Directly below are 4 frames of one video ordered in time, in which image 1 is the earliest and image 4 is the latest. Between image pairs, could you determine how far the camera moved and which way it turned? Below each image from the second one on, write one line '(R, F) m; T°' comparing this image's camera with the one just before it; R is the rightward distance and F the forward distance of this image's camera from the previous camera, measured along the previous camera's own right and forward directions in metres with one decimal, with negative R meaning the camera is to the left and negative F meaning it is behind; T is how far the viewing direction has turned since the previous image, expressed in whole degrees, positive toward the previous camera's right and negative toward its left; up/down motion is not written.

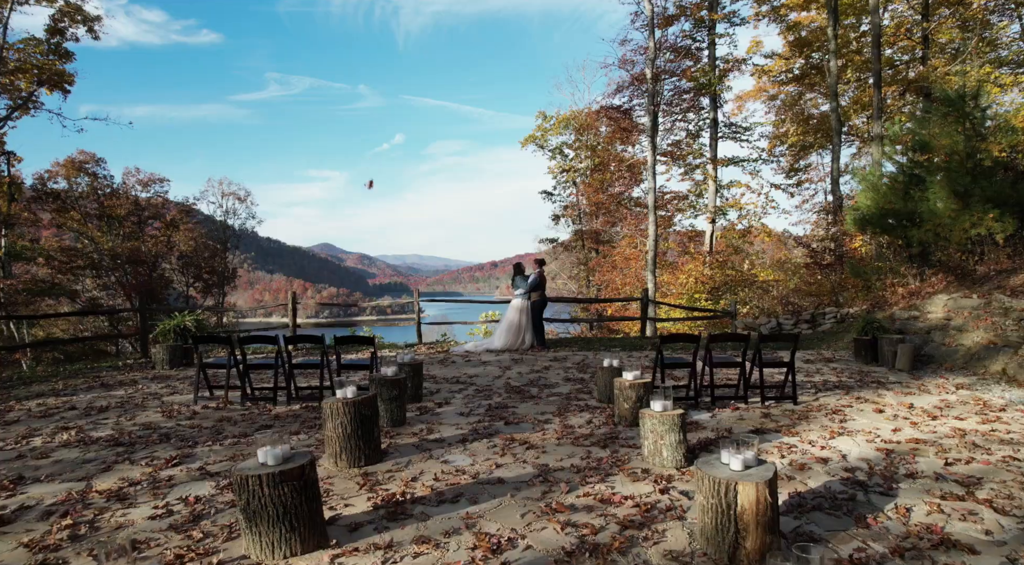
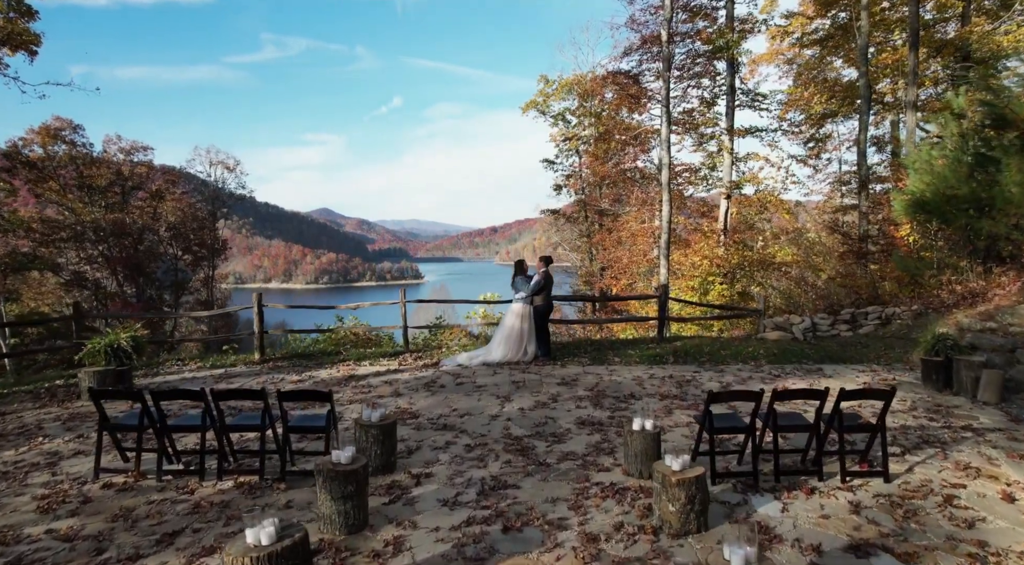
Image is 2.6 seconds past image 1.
(0.0, +1.6) m; 0°
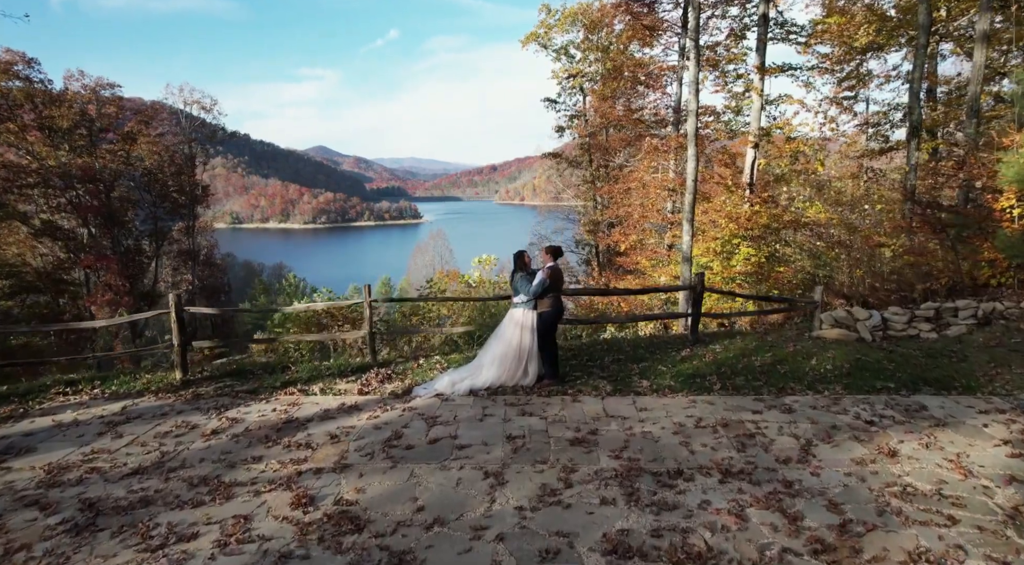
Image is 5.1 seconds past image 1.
(0.0, +2.5) m; 0°
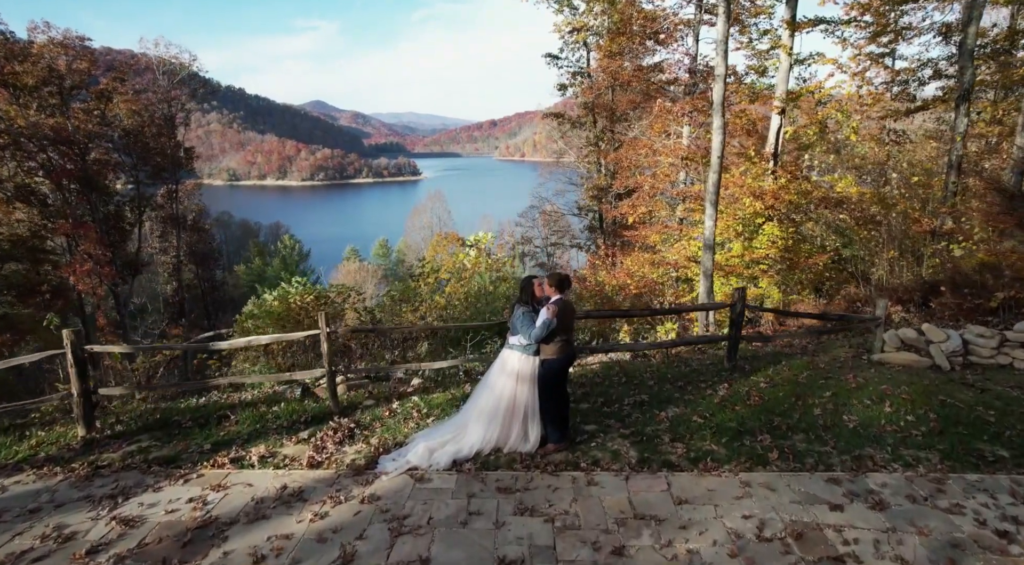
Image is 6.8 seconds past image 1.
(0.0, +1.8) m; 0°
